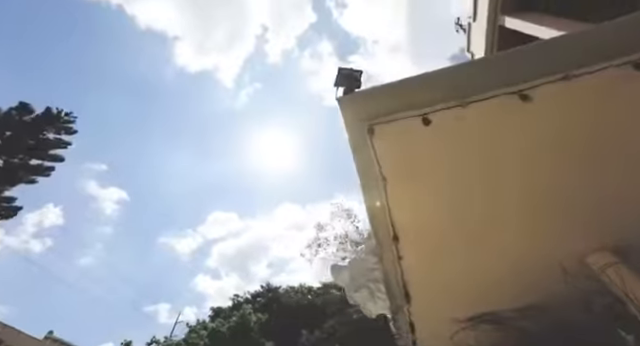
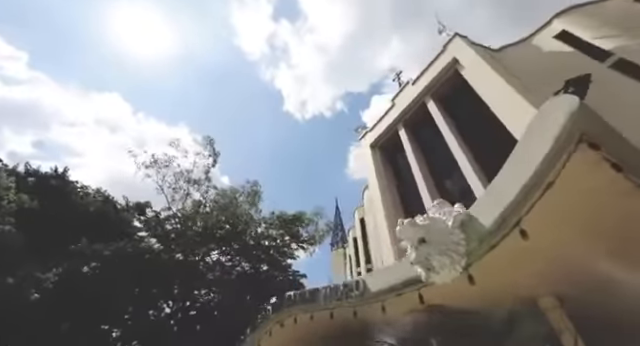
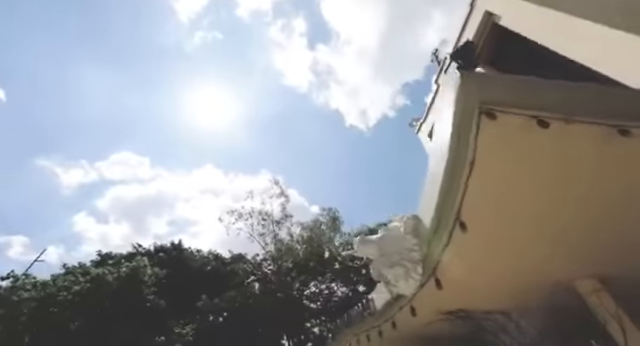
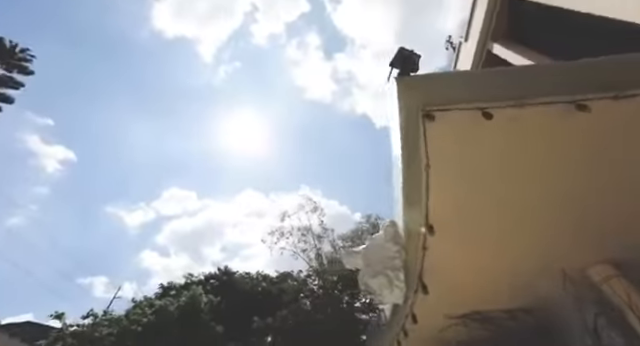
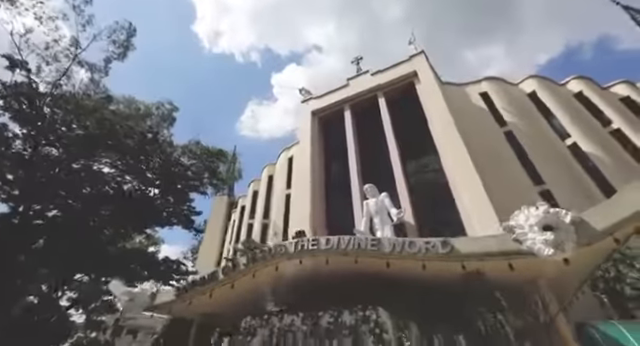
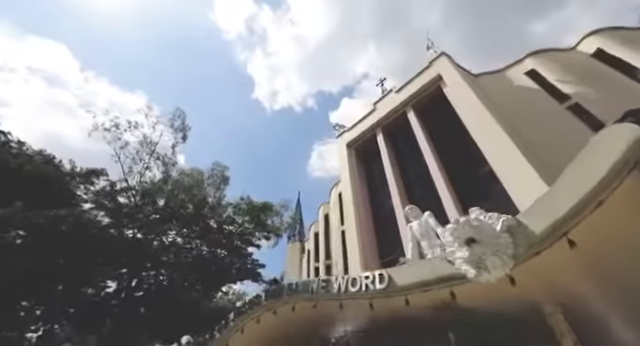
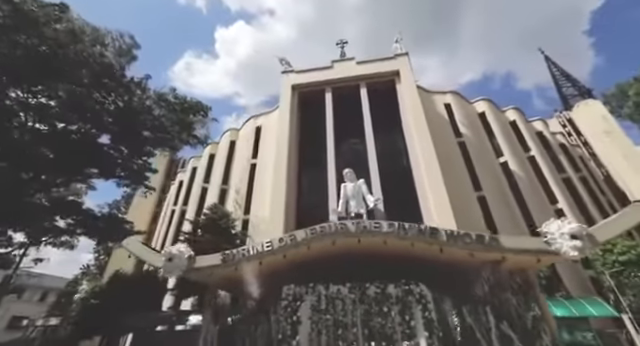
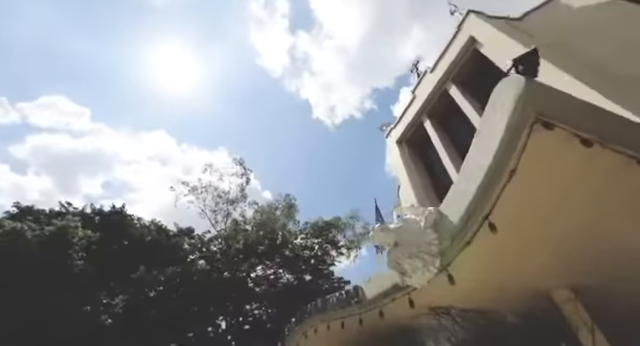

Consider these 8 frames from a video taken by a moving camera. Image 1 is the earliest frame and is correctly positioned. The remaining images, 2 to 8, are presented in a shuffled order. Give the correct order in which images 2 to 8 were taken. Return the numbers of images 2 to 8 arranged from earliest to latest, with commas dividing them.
4, 3, 8, 2, 6, 5, 7
